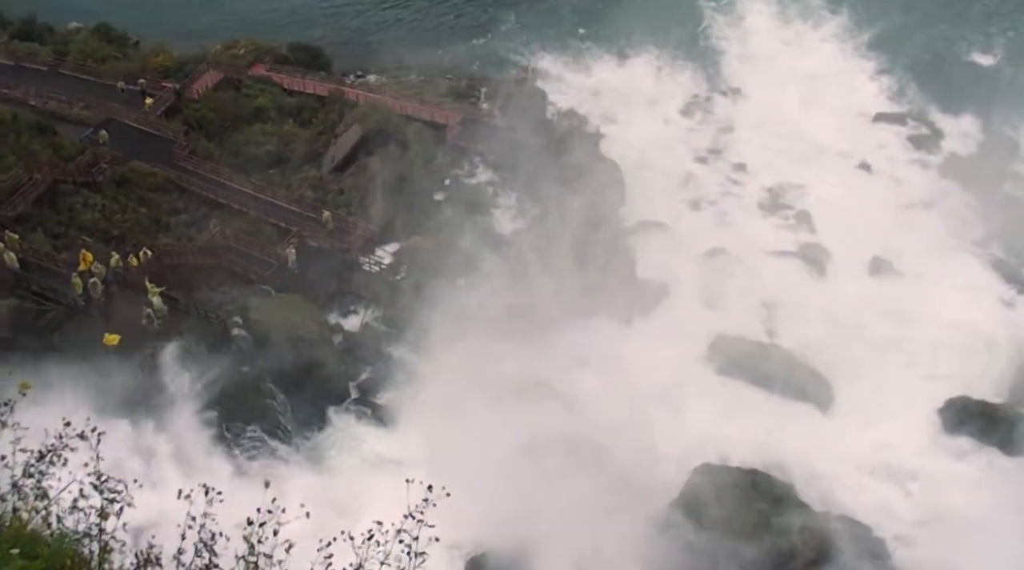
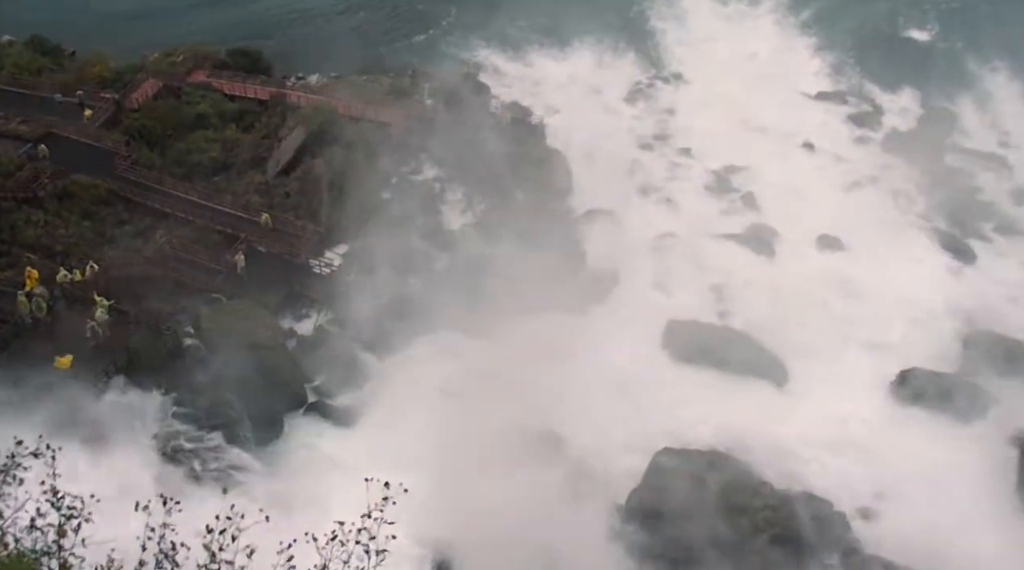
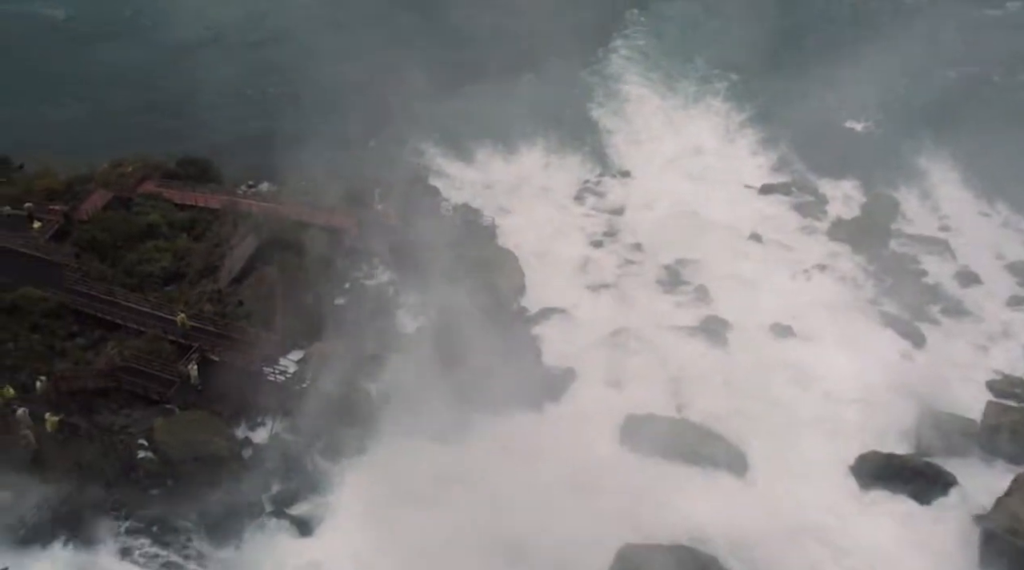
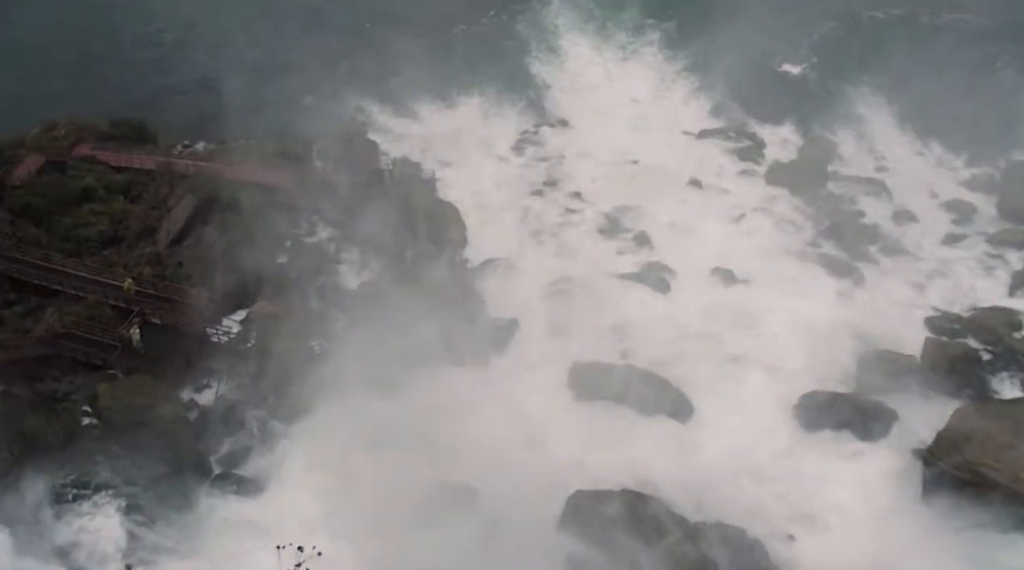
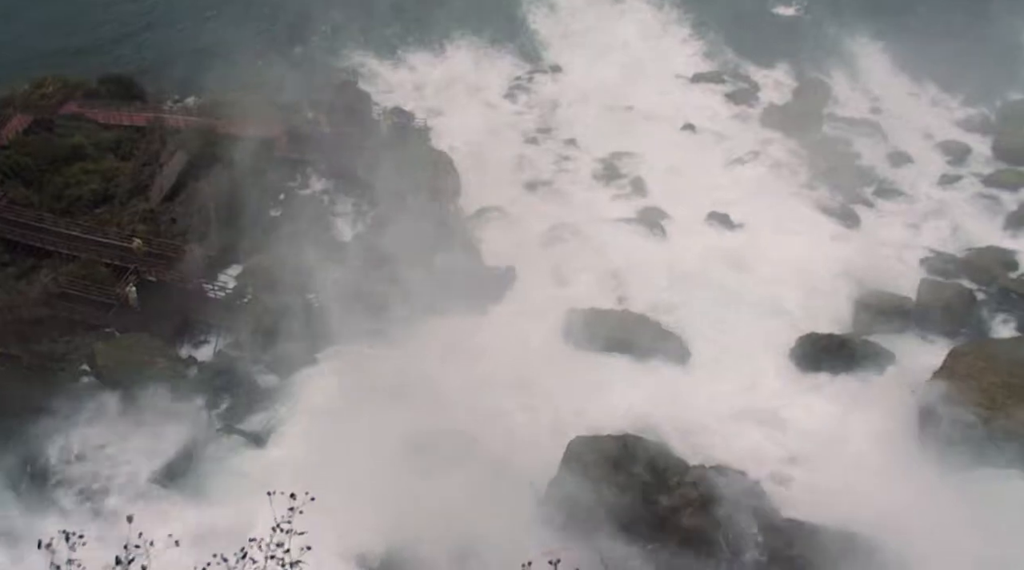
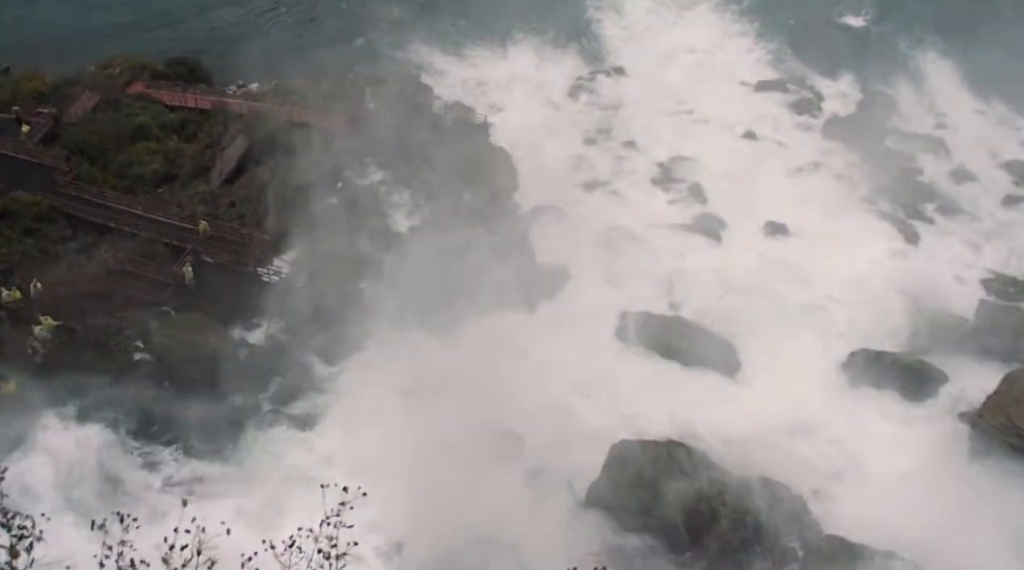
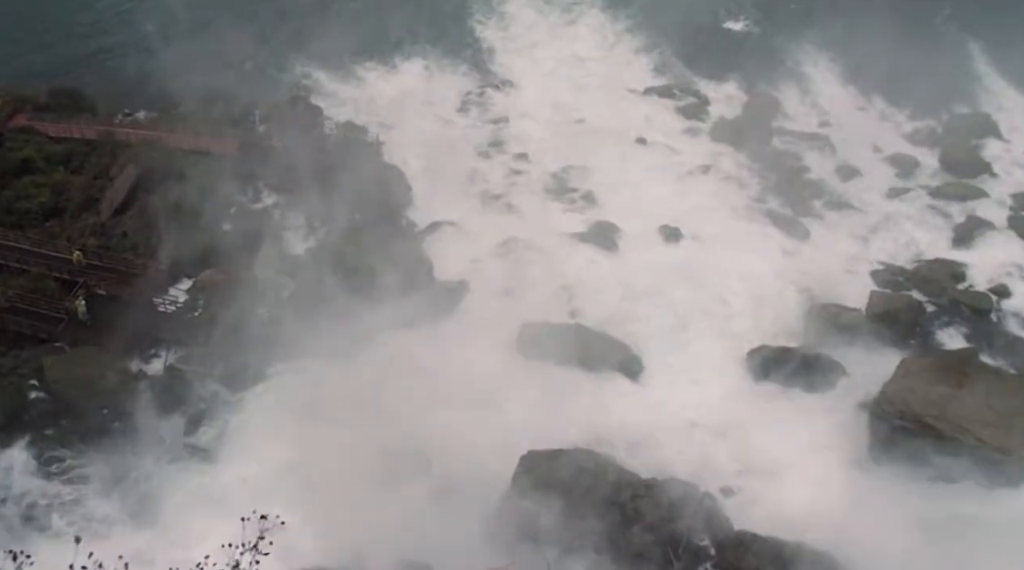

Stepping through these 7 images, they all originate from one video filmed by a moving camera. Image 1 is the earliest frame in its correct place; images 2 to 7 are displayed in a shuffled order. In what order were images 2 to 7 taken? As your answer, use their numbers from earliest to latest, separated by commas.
2, 6, 5, 7, 4, 3
